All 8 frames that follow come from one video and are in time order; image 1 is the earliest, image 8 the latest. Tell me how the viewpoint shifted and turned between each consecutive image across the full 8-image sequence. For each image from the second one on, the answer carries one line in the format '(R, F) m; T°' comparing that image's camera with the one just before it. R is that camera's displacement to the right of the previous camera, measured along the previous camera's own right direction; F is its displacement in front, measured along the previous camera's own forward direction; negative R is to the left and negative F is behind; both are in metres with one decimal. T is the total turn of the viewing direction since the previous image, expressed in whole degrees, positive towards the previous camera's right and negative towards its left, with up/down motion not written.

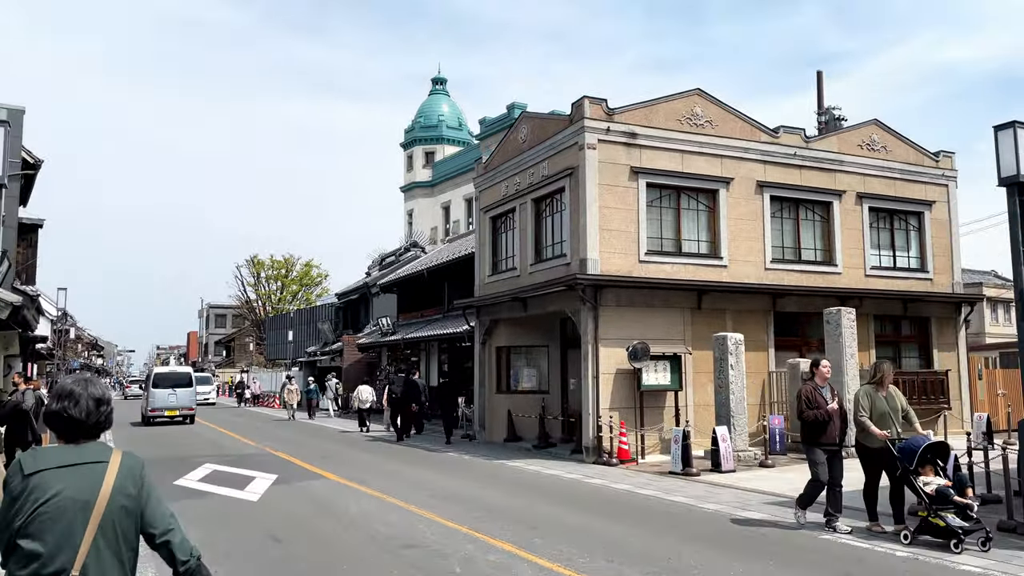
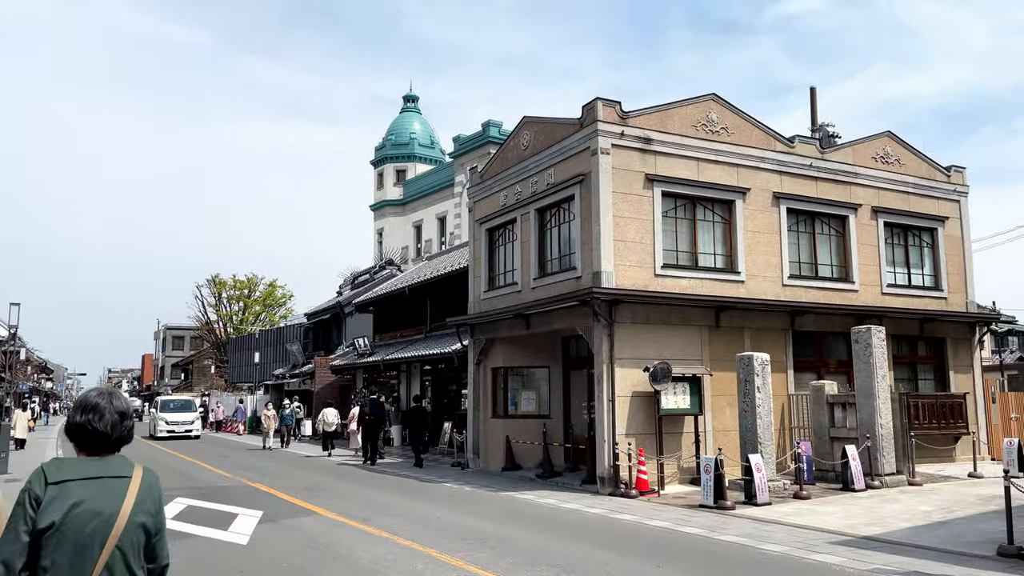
(-0.9, +1.4) m; +3°
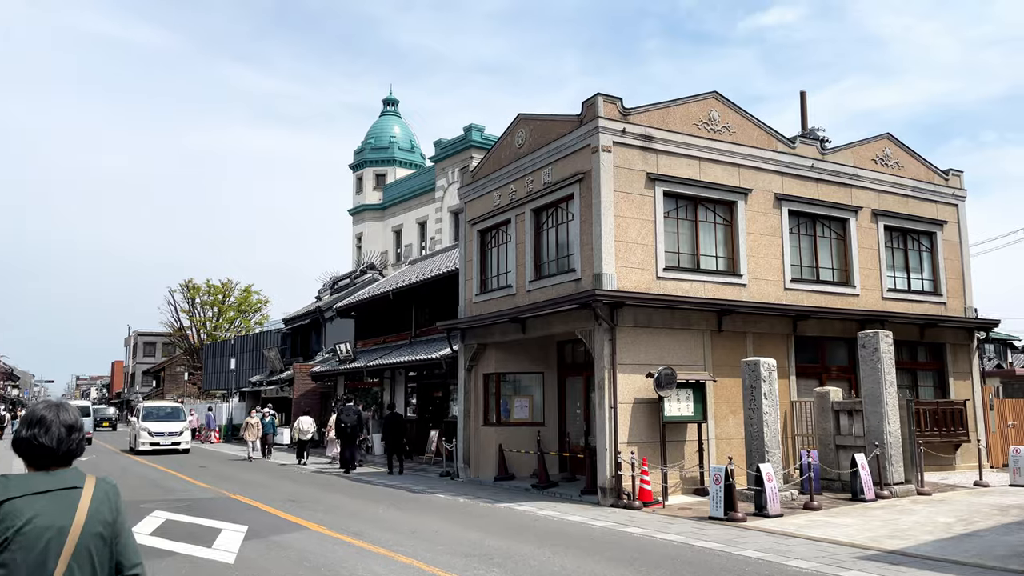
(-0.4, +0.6) m; +2°
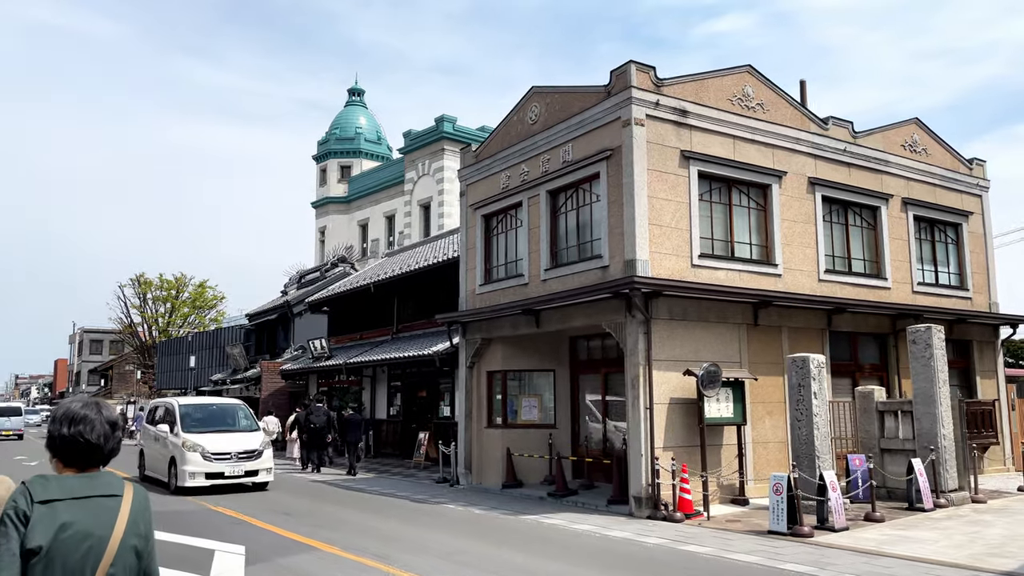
(-1.1, +1.6) m; +3°
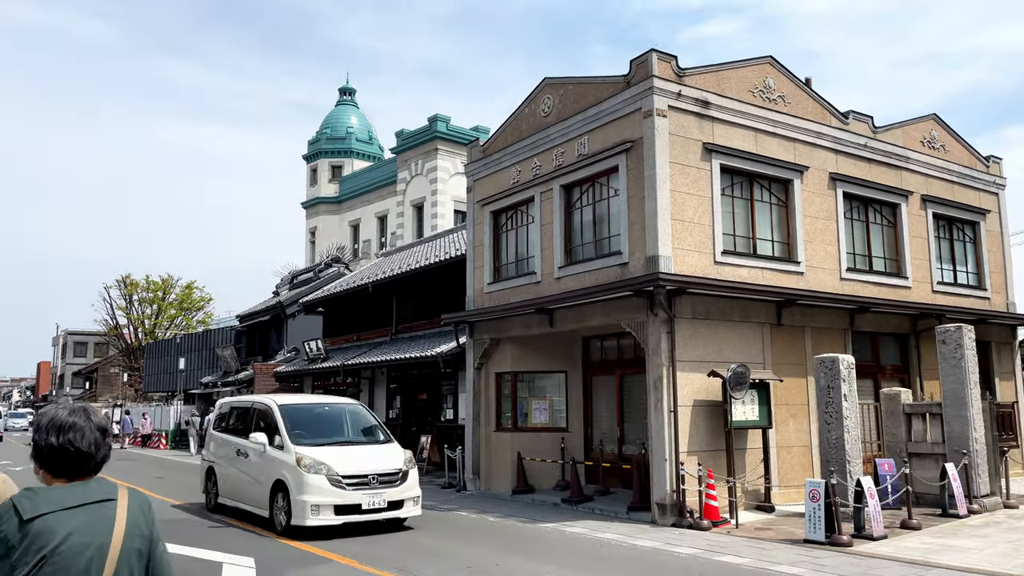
(-0.5, +0.6) m; +1°
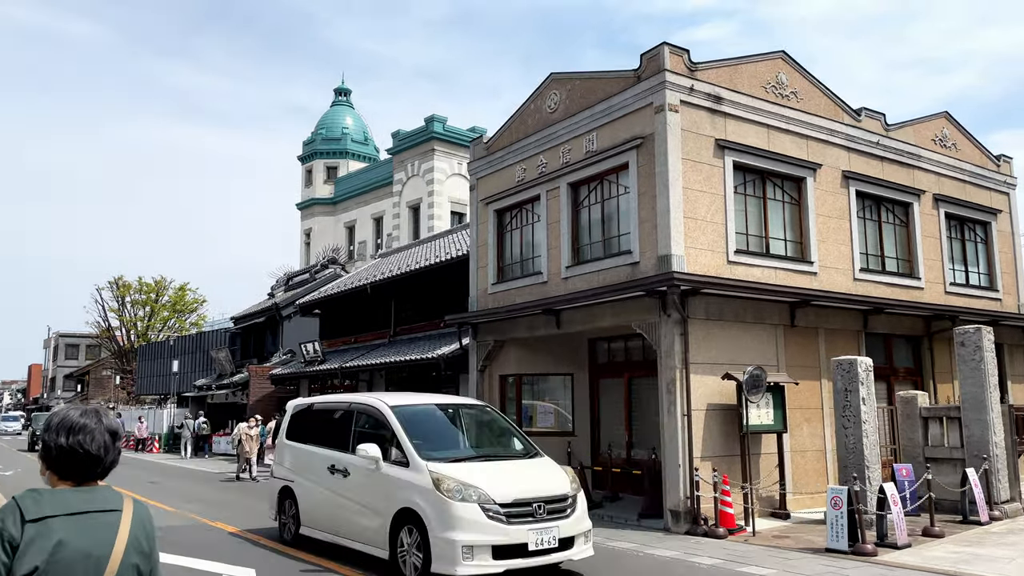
(-0.2, +0.4) m; 0°
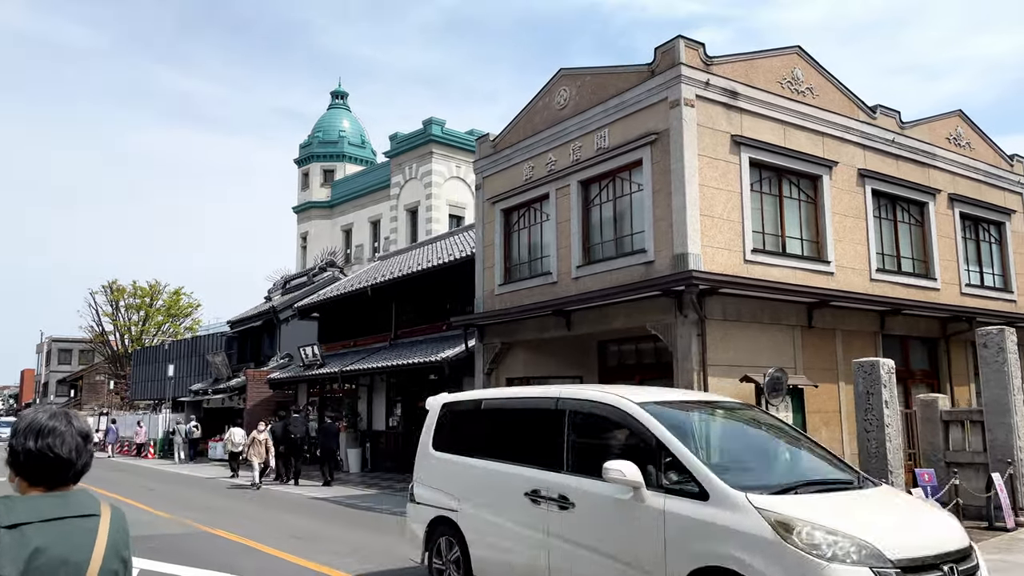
(-0.3, +0.4) m; 0°
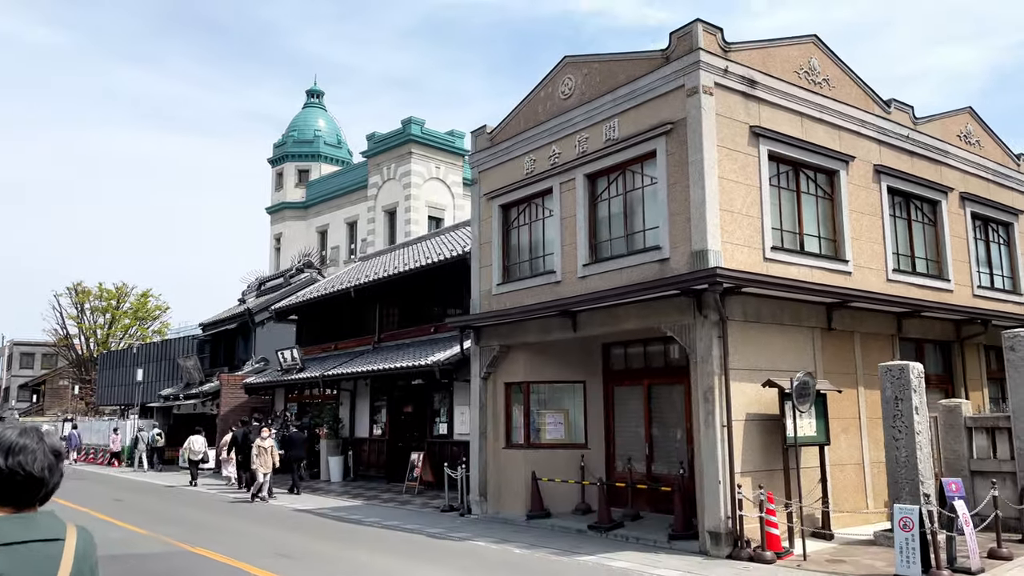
(-0.5, +0.8) m; +2°
